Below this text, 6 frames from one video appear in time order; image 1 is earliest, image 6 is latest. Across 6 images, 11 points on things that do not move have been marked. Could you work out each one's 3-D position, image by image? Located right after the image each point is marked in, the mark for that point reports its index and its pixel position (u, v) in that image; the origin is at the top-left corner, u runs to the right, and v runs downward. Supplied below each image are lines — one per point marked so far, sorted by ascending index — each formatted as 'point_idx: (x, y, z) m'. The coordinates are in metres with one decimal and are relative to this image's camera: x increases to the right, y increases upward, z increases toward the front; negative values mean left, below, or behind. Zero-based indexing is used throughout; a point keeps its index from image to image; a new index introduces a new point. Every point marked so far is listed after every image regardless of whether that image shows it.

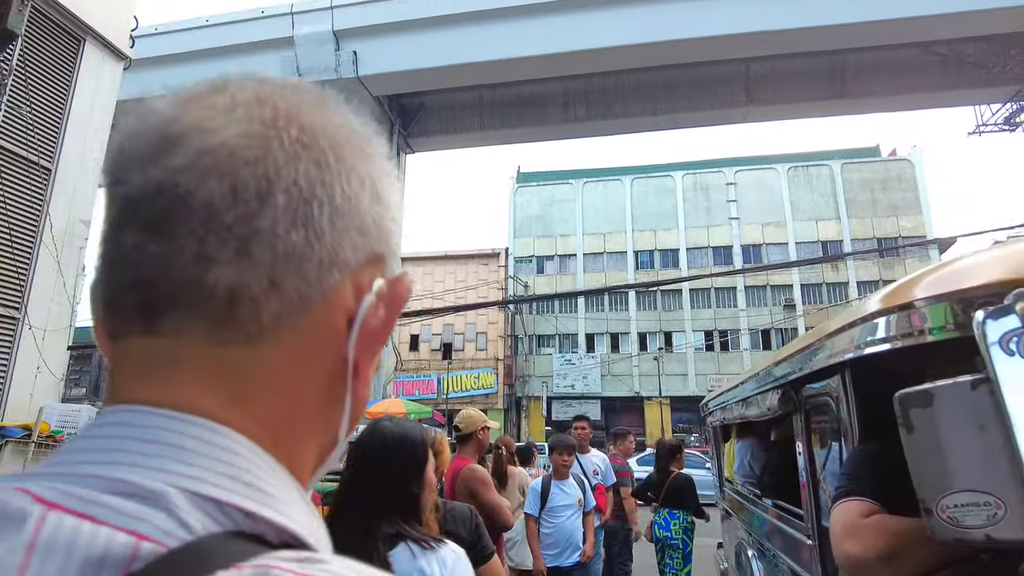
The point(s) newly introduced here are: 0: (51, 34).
0: (-4.4, +2.4, +6.2) m
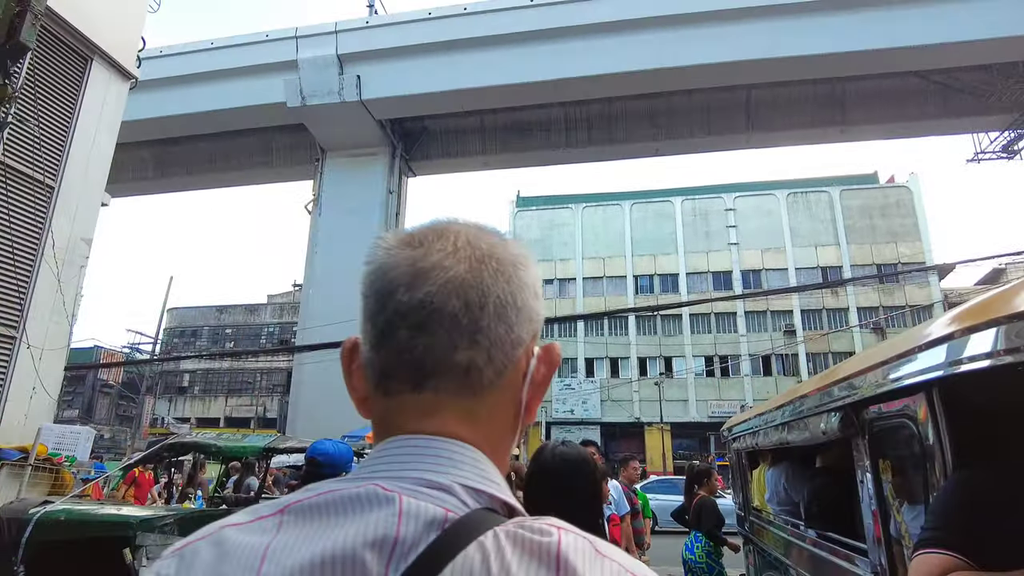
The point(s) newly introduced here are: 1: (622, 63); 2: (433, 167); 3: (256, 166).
0: (-4.3, +2.2, +6.2) m
1: (+2.1, +4.3, +12.4) m
2: (-1.9, +3.0, +16.2) m
3: (-6.7, +3.2, +17.3) m
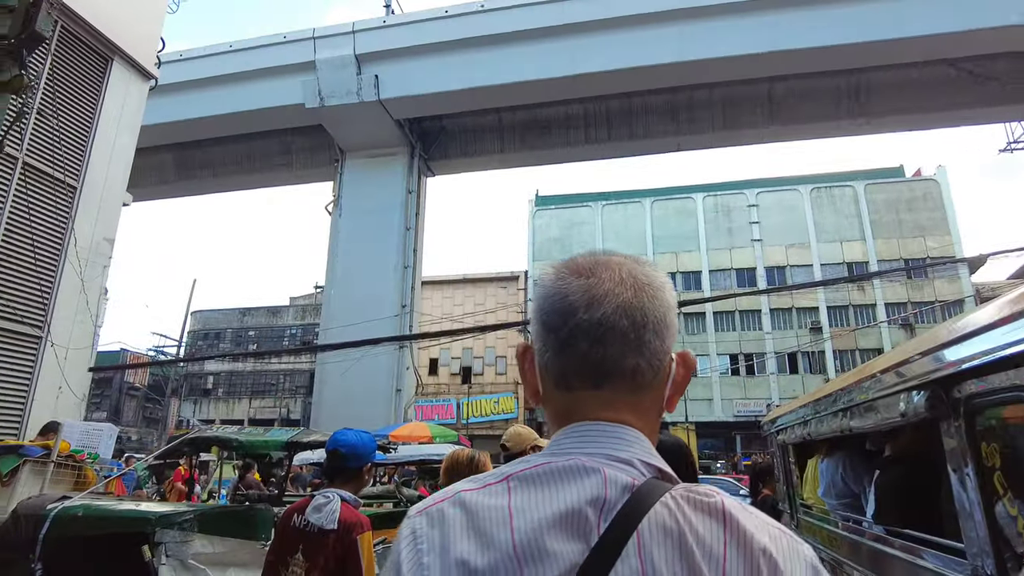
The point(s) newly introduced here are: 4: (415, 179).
0: (-4.1, +2.2, +6.3) m
1: (+2.4, +4.3, +12.3) m
2: (-1.5, +3.0, +16.2) m
3: (-6.2, +3.1, +17.4) m
4: (-2.2, +2.5, +15.4) m
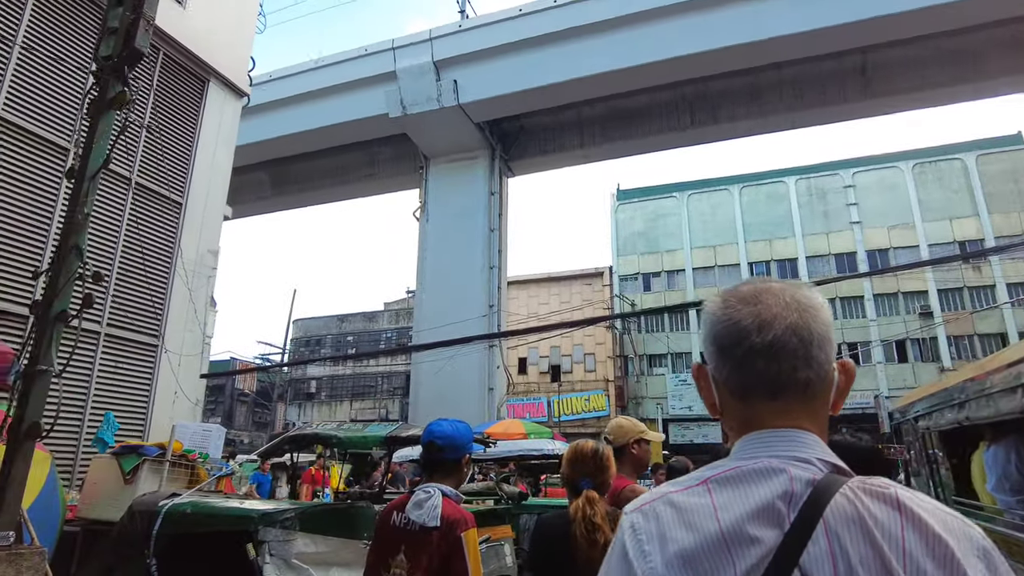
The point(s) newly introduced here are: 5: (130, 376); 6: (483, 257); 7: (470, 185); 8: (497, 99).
0: (-3.3, +2.1, +6.6) m
1: (+3.8, +4.5, +11.7) m
2: (+0.5, +3.0, +16.1) m
3: (-4.0, +3.0, +17.9) m
4: (-0.4, +2.5, +15.4) m
5: (-3.3, -0.8, +5.7) m
6: (-0.7, +0.7, +14.6) m
7: (-1.0, +2.4, +15.2) m
8: (-0.3, +3.8, +13.4) m
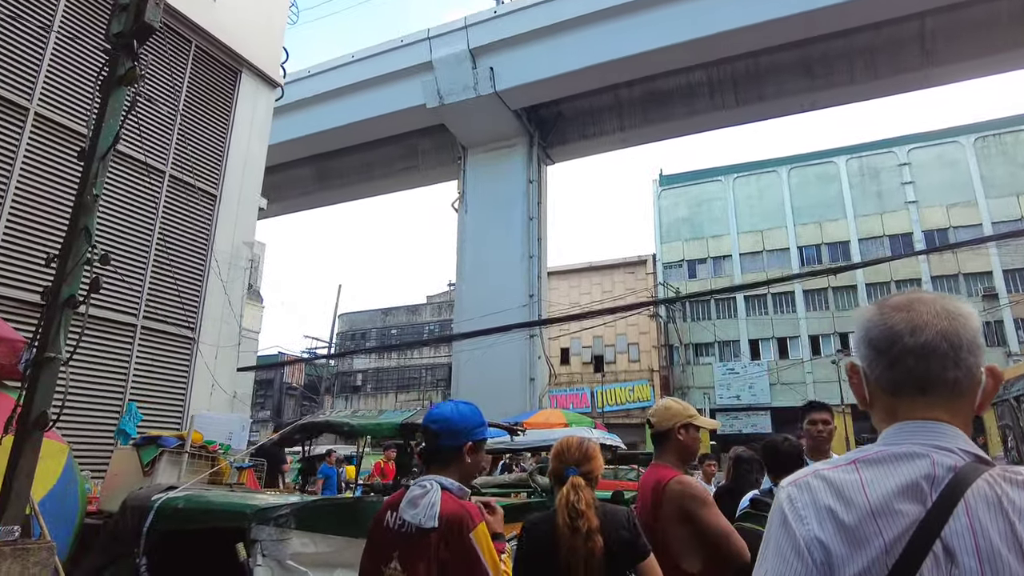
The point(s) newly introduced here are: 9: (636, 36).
0: (-3.0, +2.2, +6.6) m
1: (+4.4, +4.8, +11.2) m
2: (+1.4, +3.3, +15.8) m
3: (-3.0, +3.2, +17.9) m
4: (+0.5, +2.8, +15.2) m
5: (-3.0, -0.7, +5.8) m
6: (+0.2, +0.9, +14.4) m
7: (-0.1, +2.6, +15.0) m
8: (+0.4, +4.1, +13.2) m
9: (+2.3, +4.7, +12.2) m
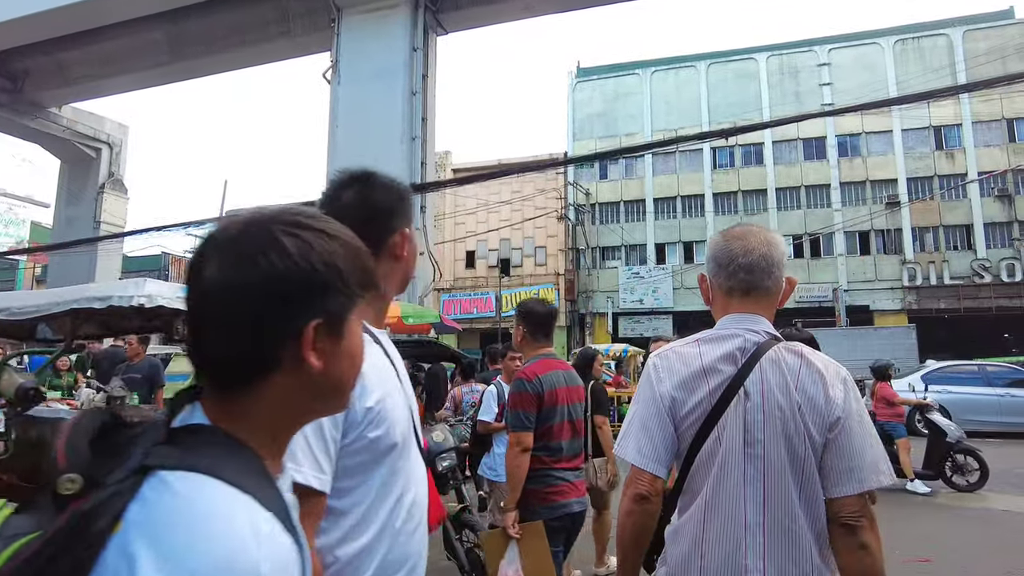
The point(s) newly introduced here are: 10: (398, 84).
0: (-4.4, +3.3, +4.4) m
1: (+2.5, +6.5, +9.4) m
2: (-1.0, +5.6, +13.8) m
3: (-5.6, +5.9, +15.4) m
4: (-1.8, +5.1, +13.1) m
5: (-4.4, +0.4, +3.9) m
6: (-2.1, +3.1, +12.6) m
7: (-2.5, +4.9, +12.9) m
8: (-1.7, +6.1, +11.0) m
9: (+0.3, +6.5, +10.2) m
10: (-2.2, +3.9, +12.7) m
